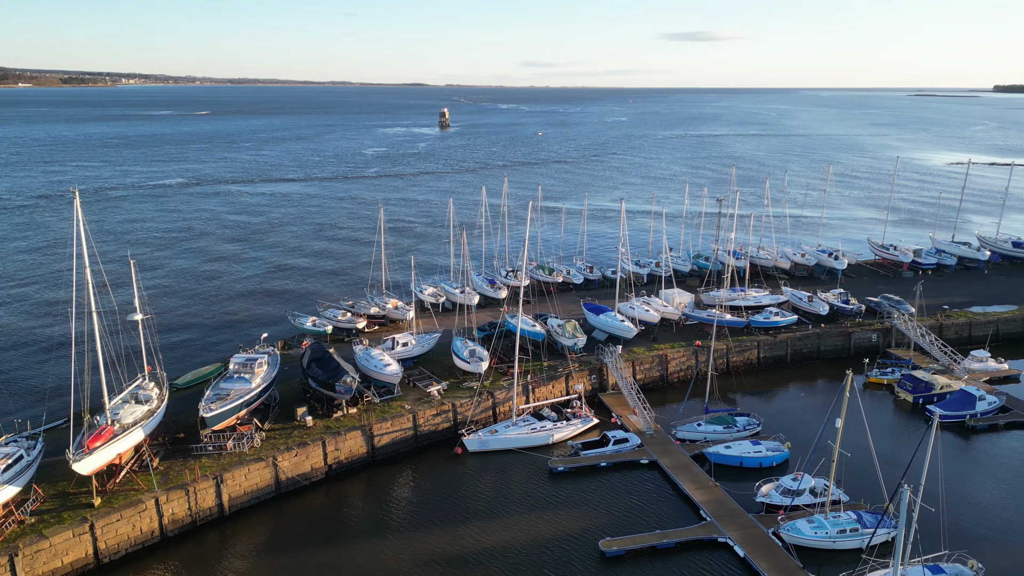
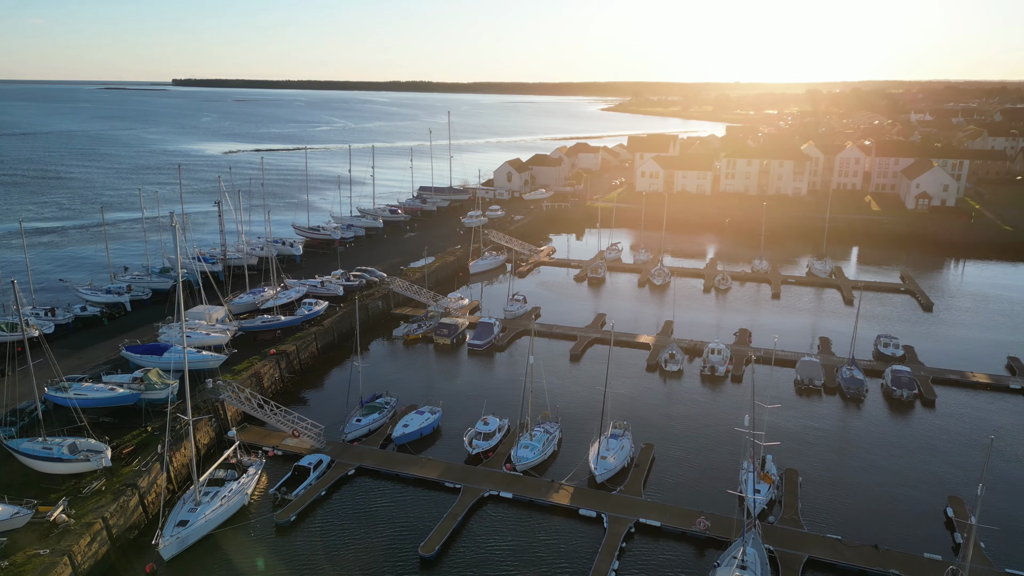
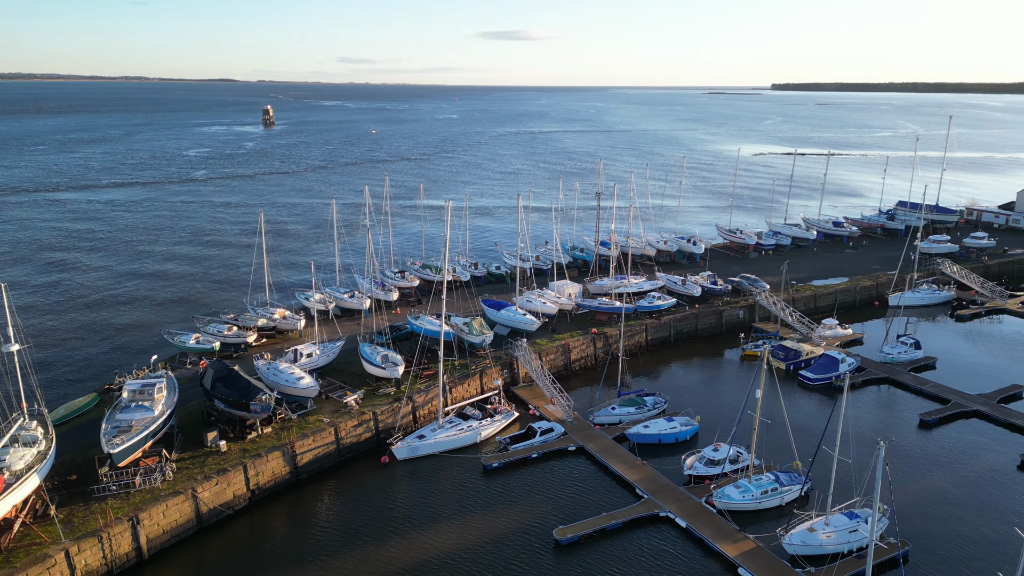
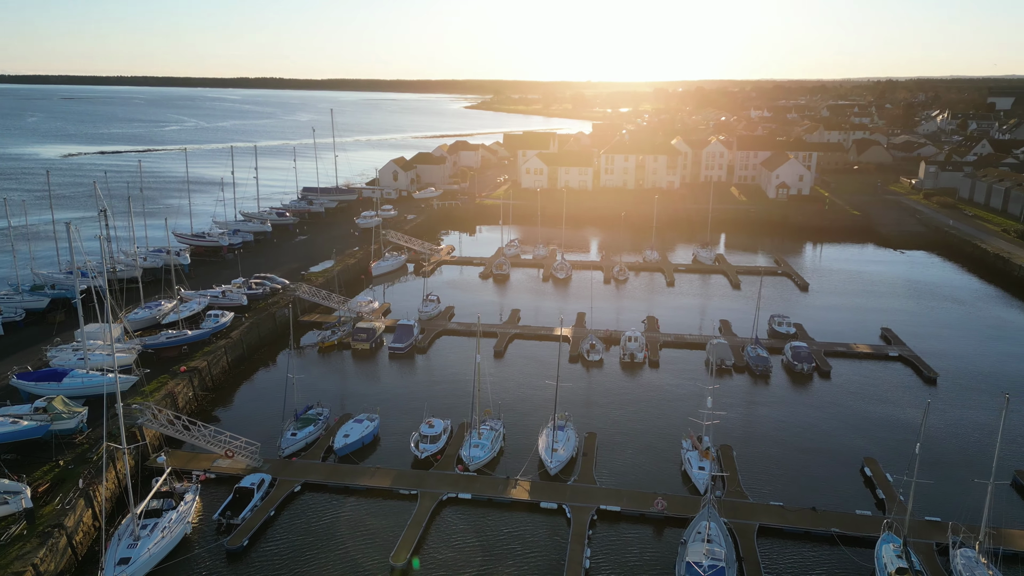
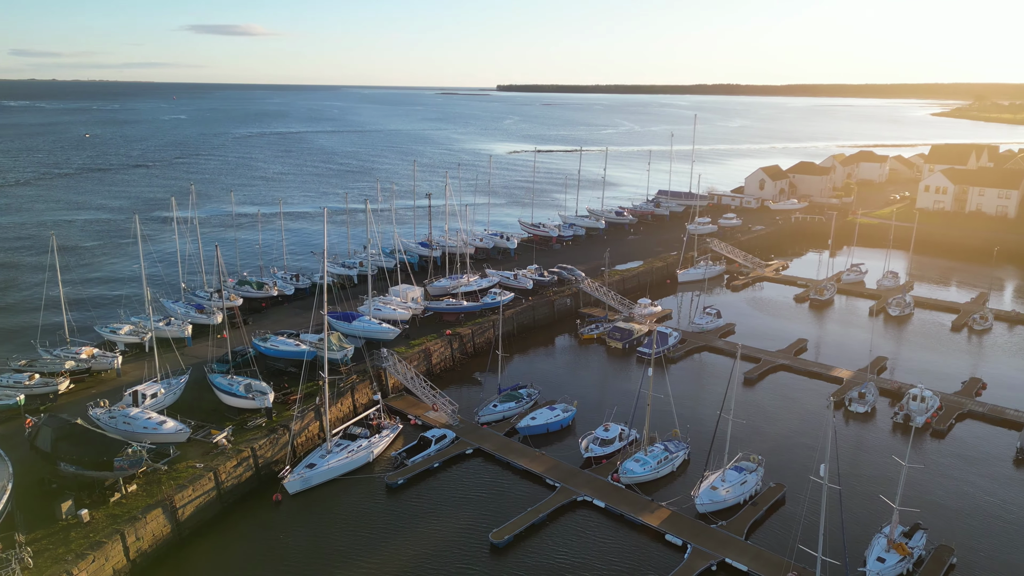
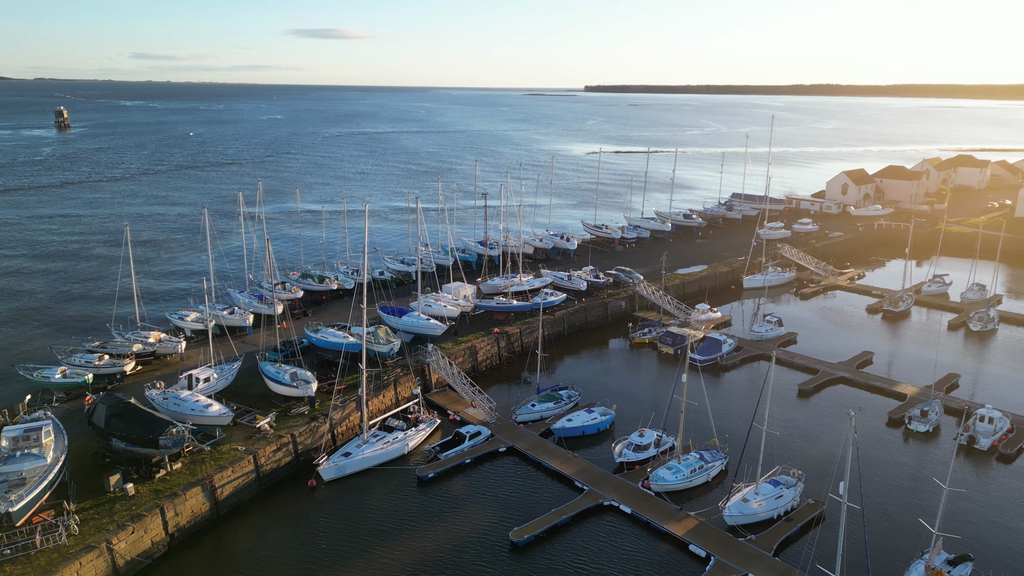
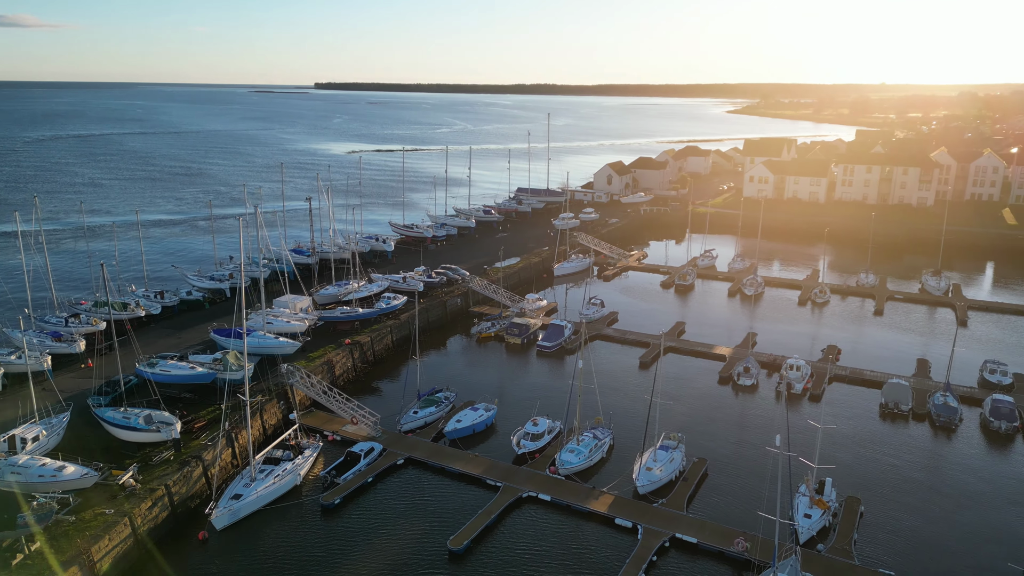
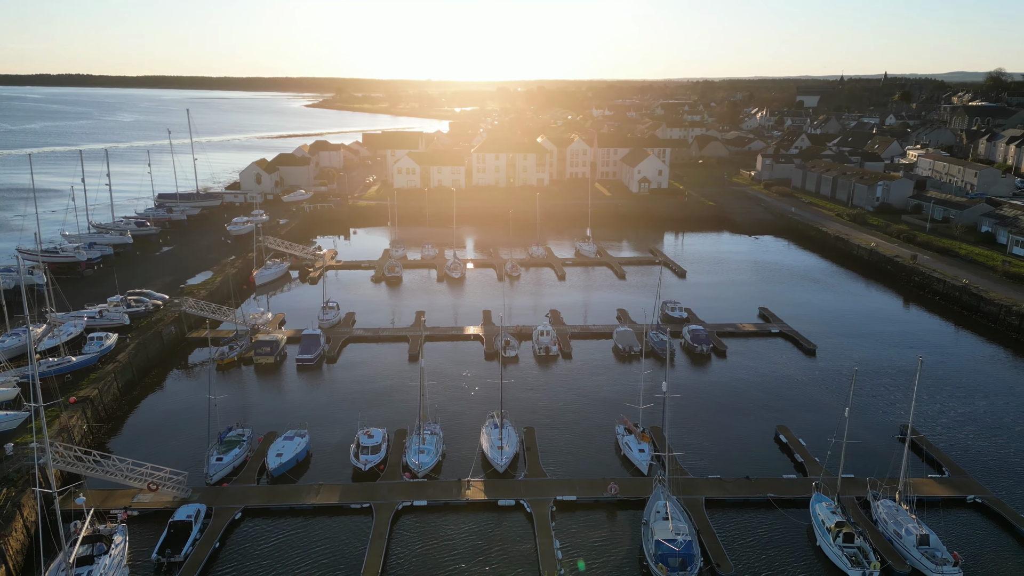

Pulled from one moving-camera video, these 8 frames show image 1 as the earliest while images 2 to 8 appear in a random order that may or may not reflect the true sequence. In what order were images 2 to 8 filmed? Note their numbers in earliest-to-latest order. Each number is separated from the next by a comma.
3, 6, 5, 7, 2, 4, 8
